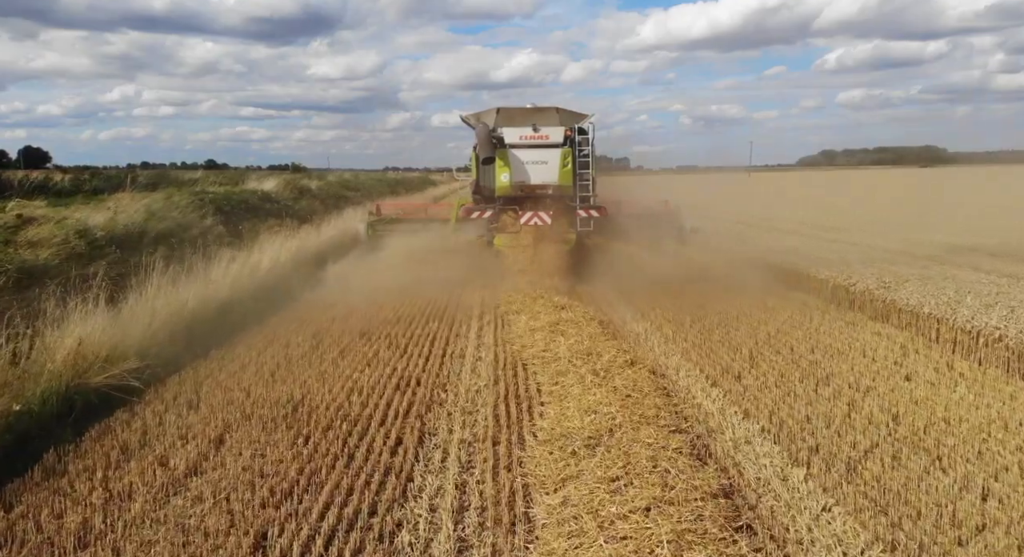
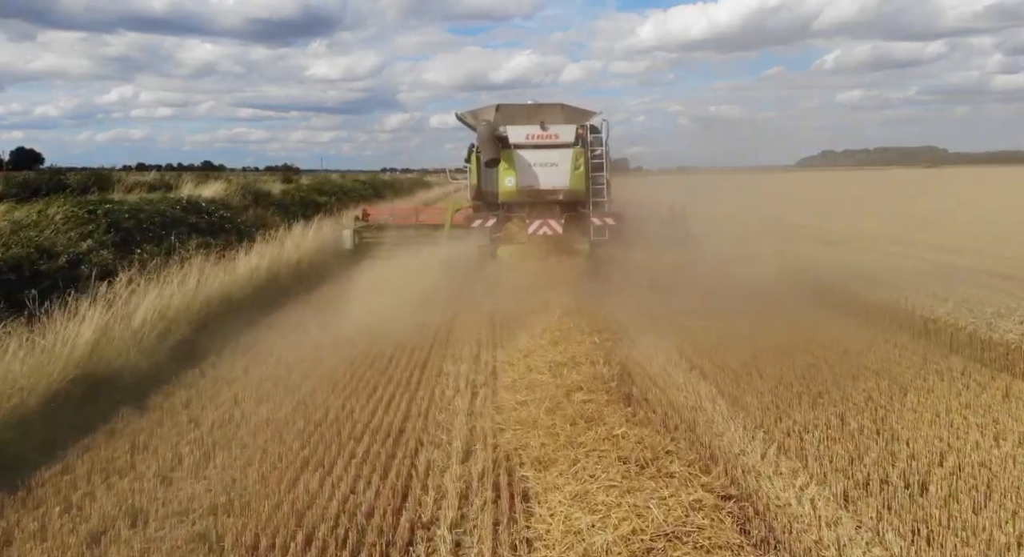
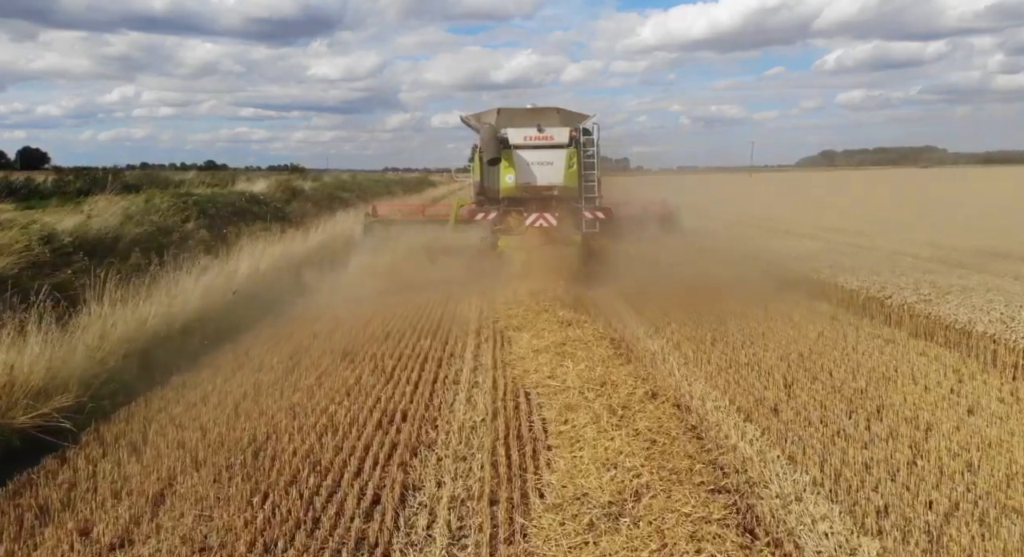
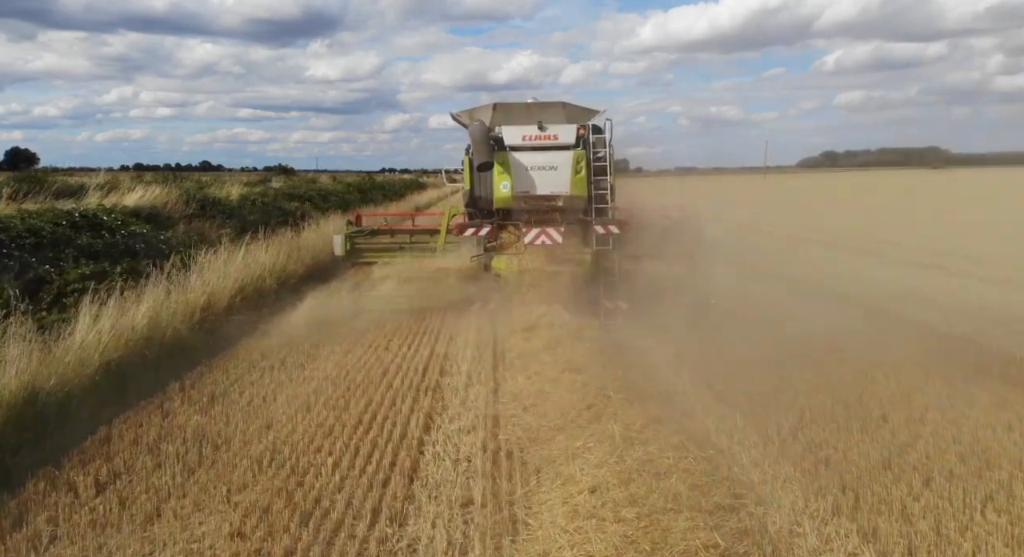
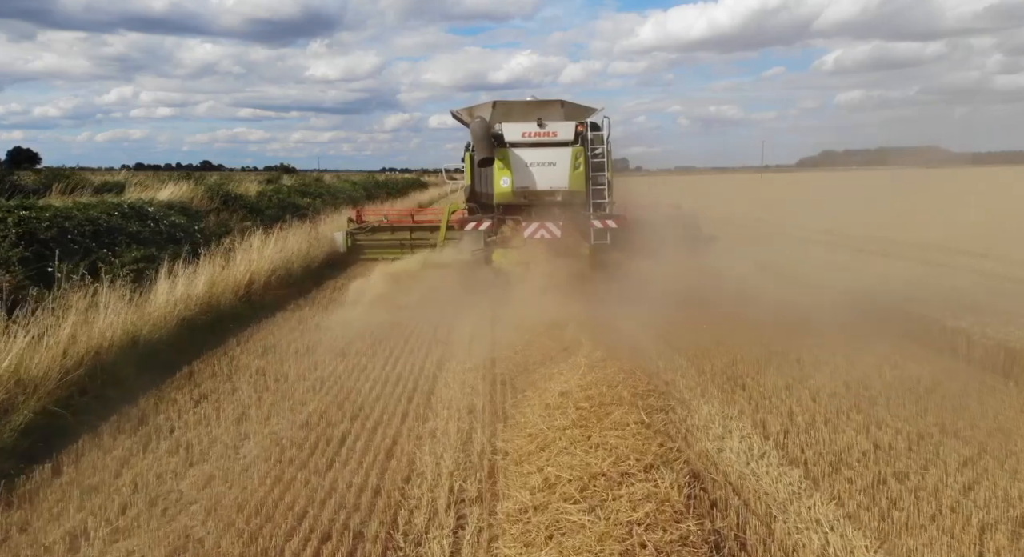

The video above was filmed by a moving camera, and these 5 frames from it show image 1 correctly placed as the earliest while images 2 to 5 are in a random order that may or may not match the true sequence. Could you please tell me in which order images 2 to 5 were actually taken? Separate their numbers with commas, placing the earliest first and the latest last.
3, 2, 5, 4
